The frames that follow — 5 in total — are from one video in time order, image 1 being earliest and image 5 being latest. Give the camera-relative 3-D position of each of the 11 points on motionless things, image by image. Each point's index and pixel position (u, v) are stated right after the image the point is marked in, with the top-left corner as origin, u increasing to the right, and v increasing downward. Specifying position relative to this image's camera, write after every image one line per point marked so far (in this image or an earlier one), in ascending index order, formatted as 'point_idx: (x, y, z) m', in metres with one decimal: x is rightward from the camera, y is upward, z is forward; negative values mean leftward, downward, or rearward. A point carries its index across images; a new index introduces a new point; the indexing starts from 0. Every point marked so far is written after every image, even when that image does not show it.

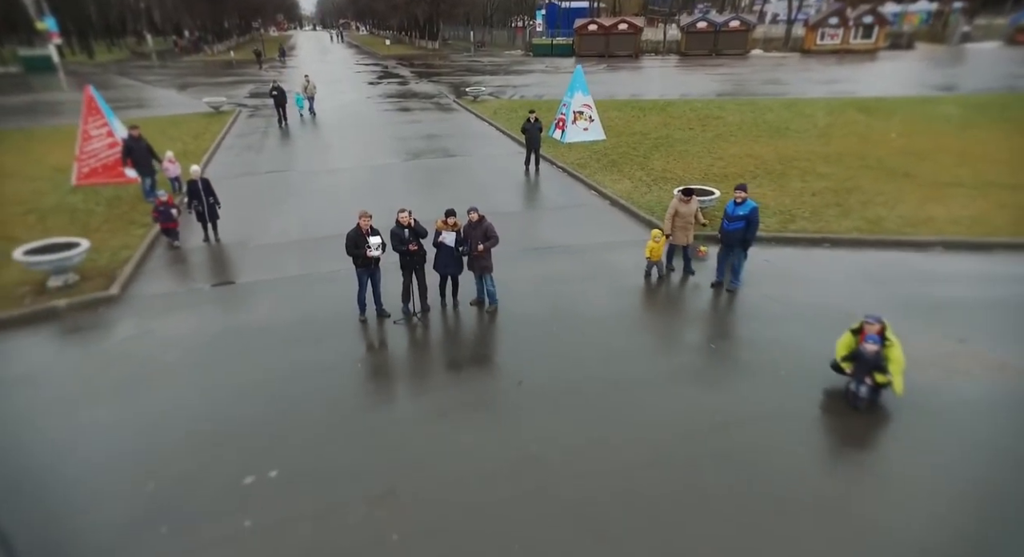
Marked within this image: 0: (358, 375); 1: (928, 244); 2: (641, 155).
0: (-1.8, -1.1, +6.4) m
1: (+6.7, +0.6, +9.0) m
2: (+3.4, +3.3, +14.8) m
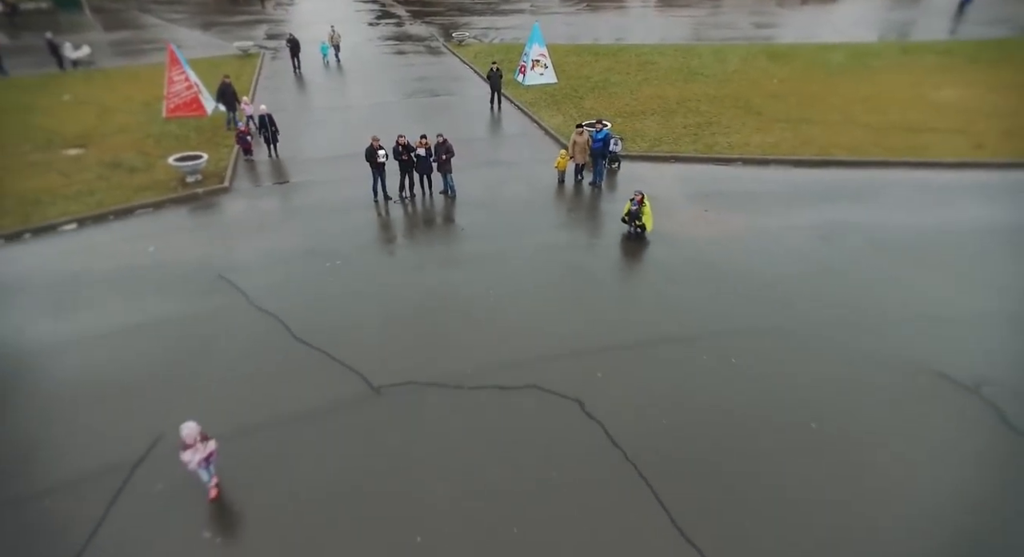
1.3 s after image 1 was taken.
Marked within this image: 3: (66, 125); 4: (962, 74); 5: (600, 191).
0: (-2.9, +1.0, +11.8) m
1: (+5.6, +3.1, +14.2) m
2: (+2.4, +6.4, +19.6) m
3: (-12.9, +4.5, +16.3) m
4: (+15.2, +6.7, +18.8) m
5: (+2.1, +2.1, +13.4) m
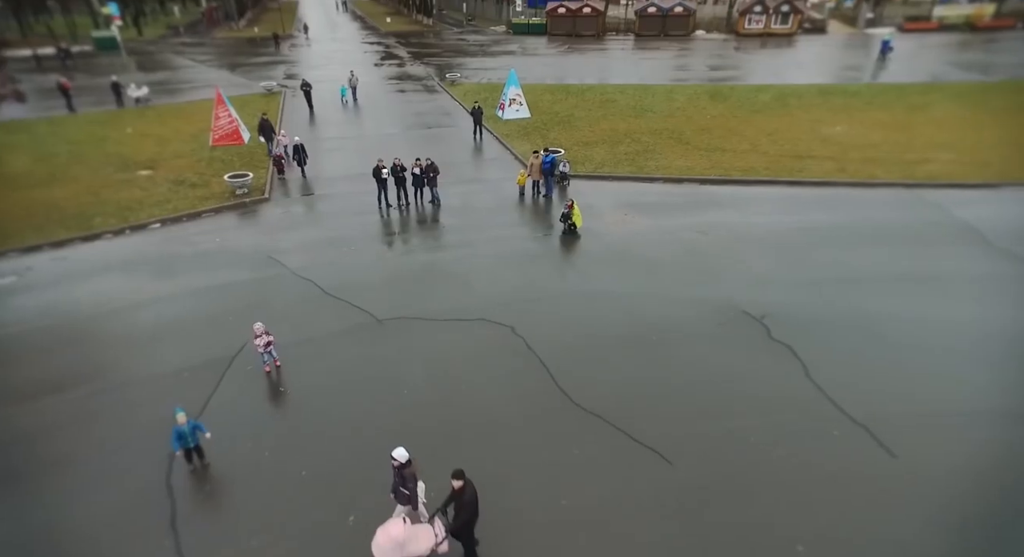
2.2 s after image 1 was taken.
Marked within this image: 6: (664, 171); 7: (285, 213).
0: (-3.8, +1.4, +15.9) m
1: (+4.7, +3.3, +18.4) m
2: (+1.5, +6.4, +24.0) m
3: (-13.8, +4.7, +20.6) m
4: (+14.3, +6.7, +23.2) m
5: (+1.2, +2.4, +17.6) m
6: (+5.1, +3.6, +18.7) m
7: (-6.8, +1.9, +16.8) m
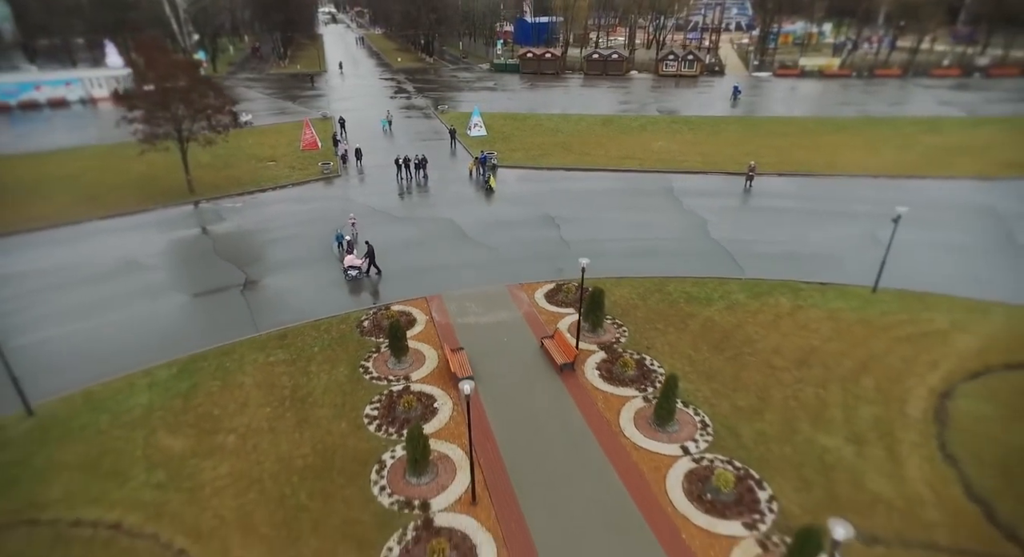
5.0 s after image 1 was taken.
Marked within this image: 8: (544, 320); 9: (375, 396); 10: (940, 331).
0: (-6.6, +5.0, +31.9) m
1: (+2.0, +6.7, +34.4) m
2: (-1.2, +9.7, +40.0) m
3: (-16.5, +8.2, +36.7) m
4: (+11.6, +9.9, +39.2) m
5: (-1.5, +5.8, +33.6) m
6: (+2.4, +7.0, +34.7) m
7: (-9.6, +5.5, +32.8) m
8: (+1.1, -1.2, +18.0) m
9: (-3.6, -3.0, +14.7) m
10: (+12.5, -1.5, +16.4) m
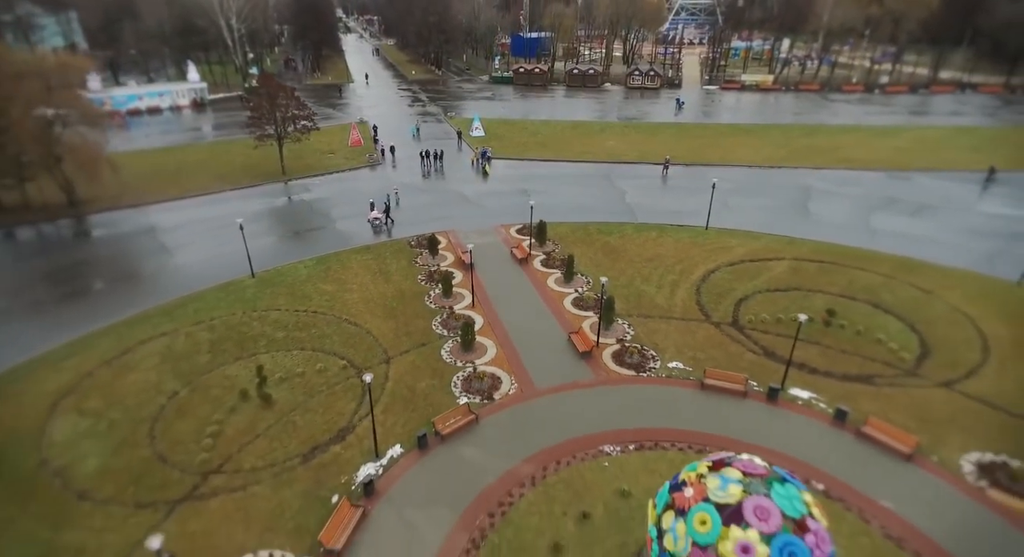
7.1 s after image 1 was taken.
0: (-7.4, +8.4, +45.5) m
1: (+1.2, +10.1, +48.0) m
2: (-2.0, +13.1, +53.6) m
3: (-17.3, +11.7, +50.3) m
4: (+10.8, +13.2, +52.8) m
5: (-2.4, +9.2, +47.2) m
6: (+1.6, +10.3, +48.3) m
7: (-10.4, +8.9, +46.4) m
8: (+0.2, +2.1, +31.6) m
9: (-4.5, +0.3, +28.4) m
10: (+11.6, +1.7, +30.0) m
